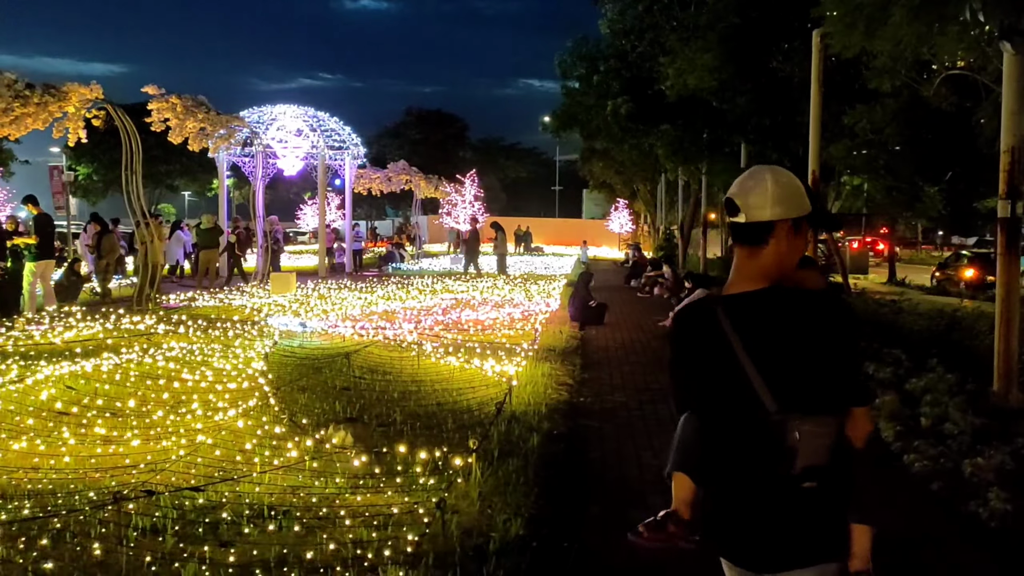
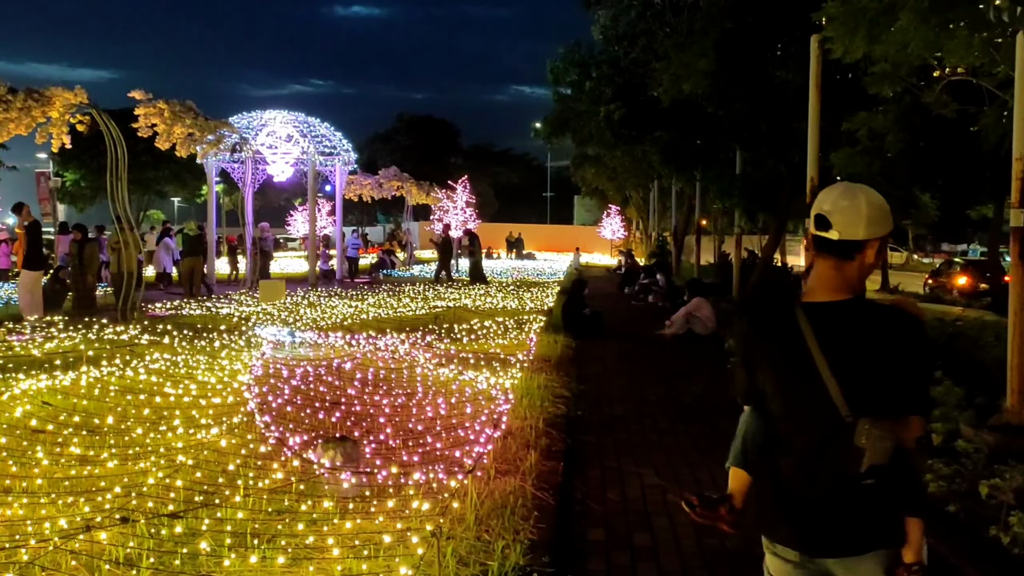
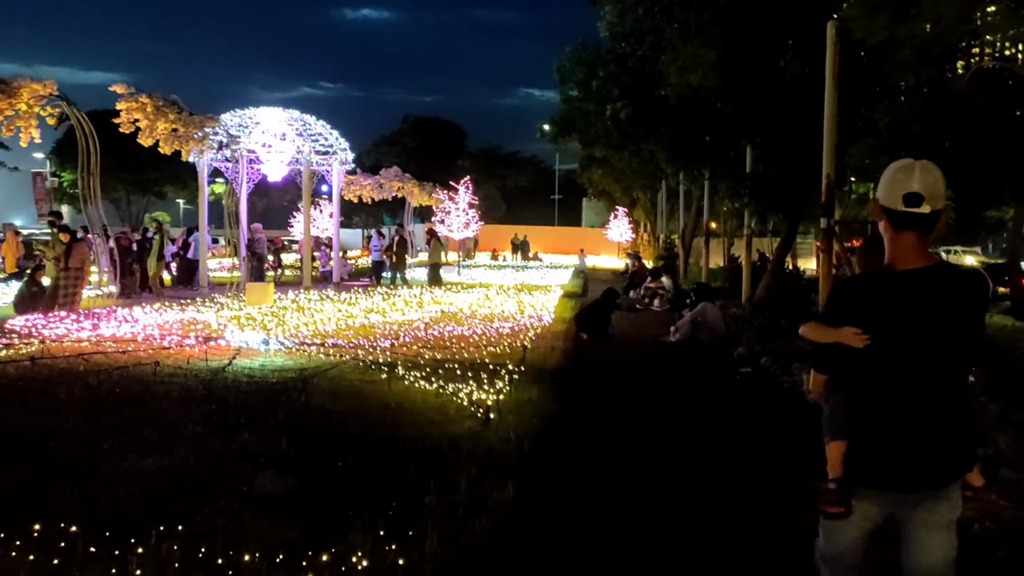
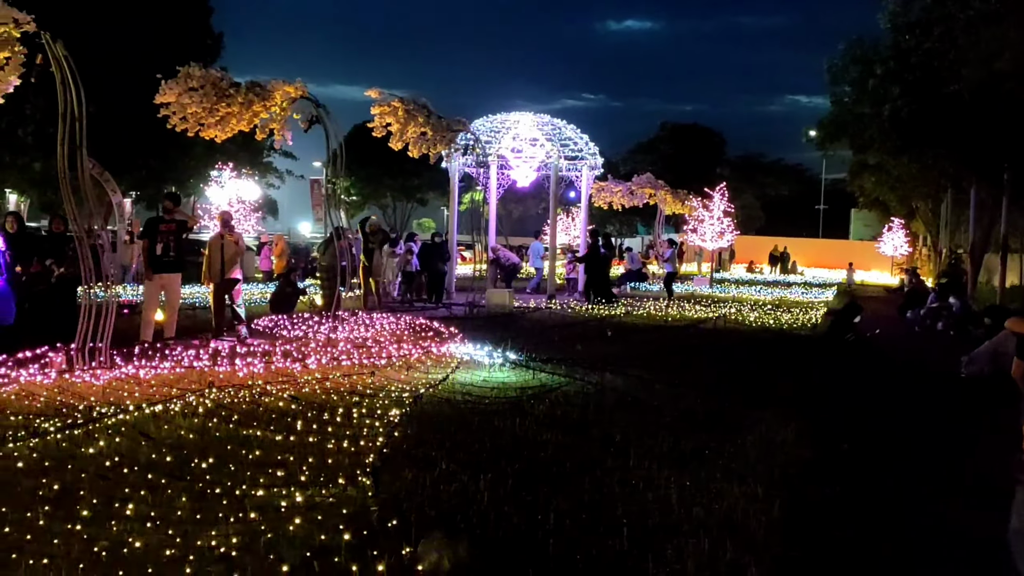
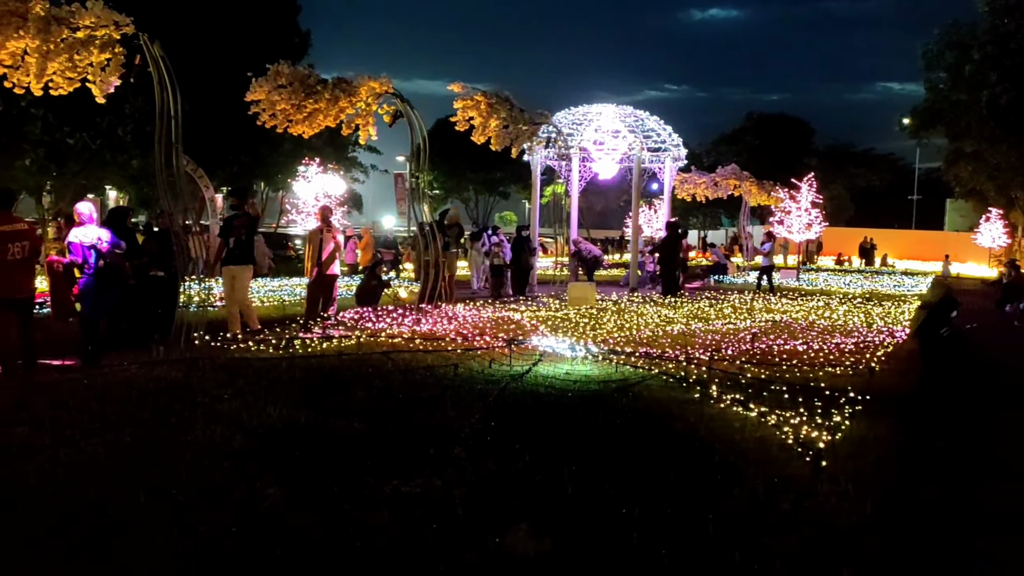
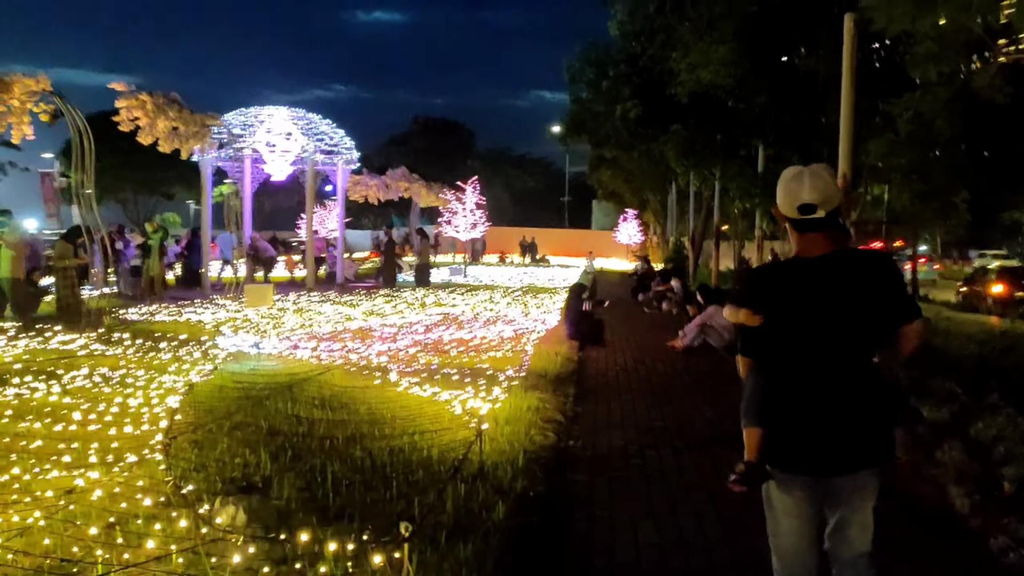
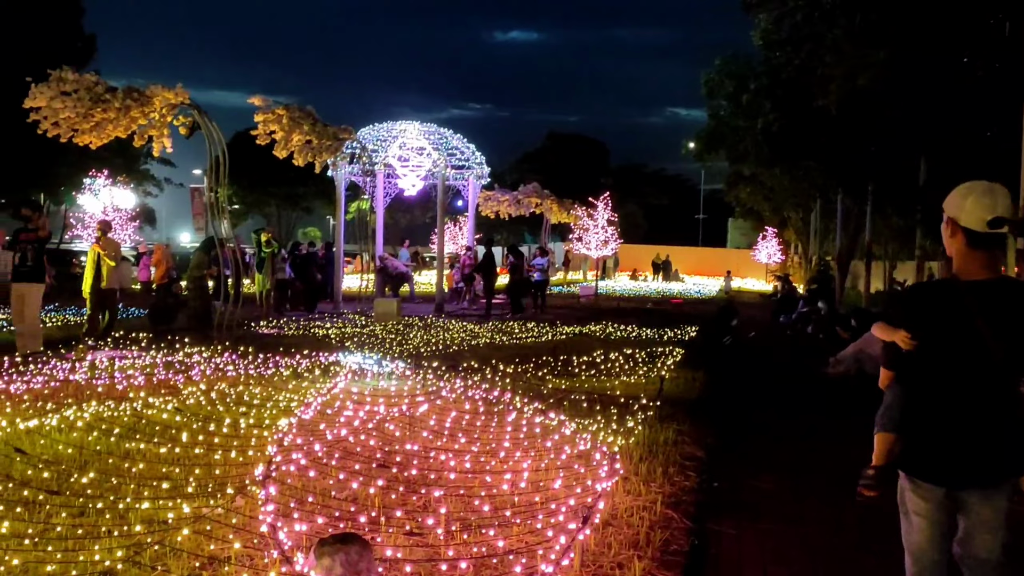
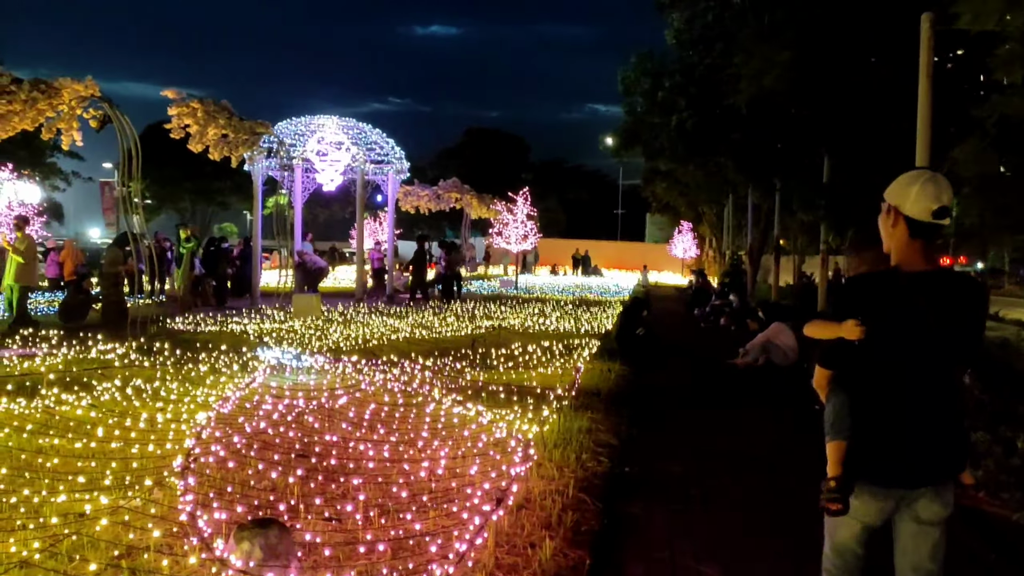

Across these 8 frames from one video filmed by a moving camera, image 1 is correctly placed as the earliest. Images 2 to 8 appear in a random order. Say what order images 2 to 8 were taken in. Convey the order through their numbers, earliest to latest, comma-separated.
2, 3, 6, 8, 7, 4, 5
